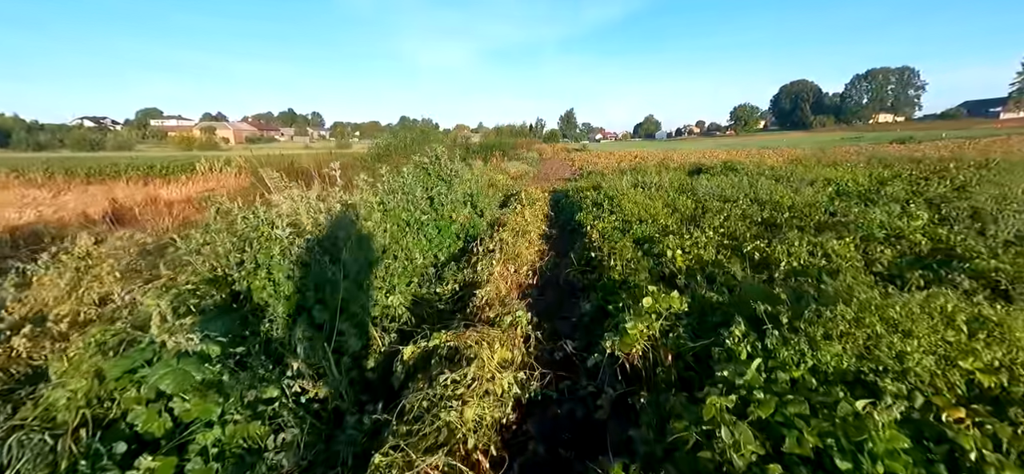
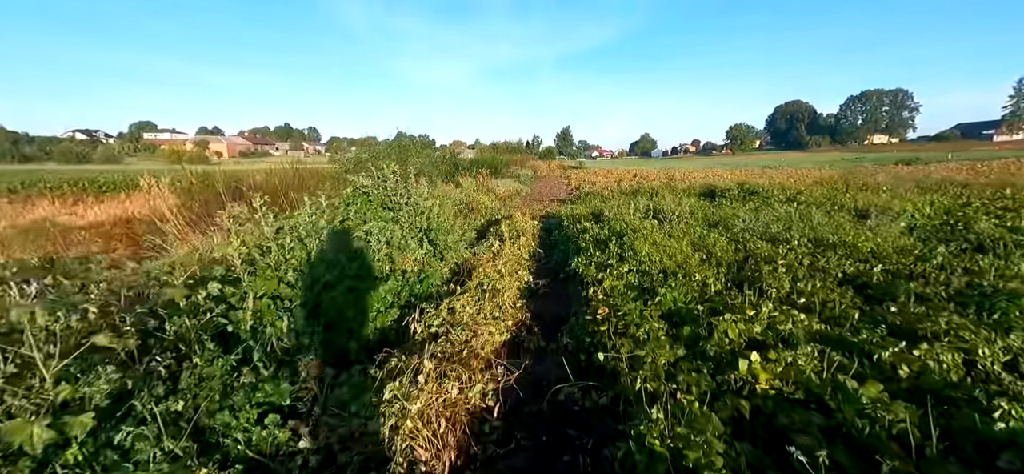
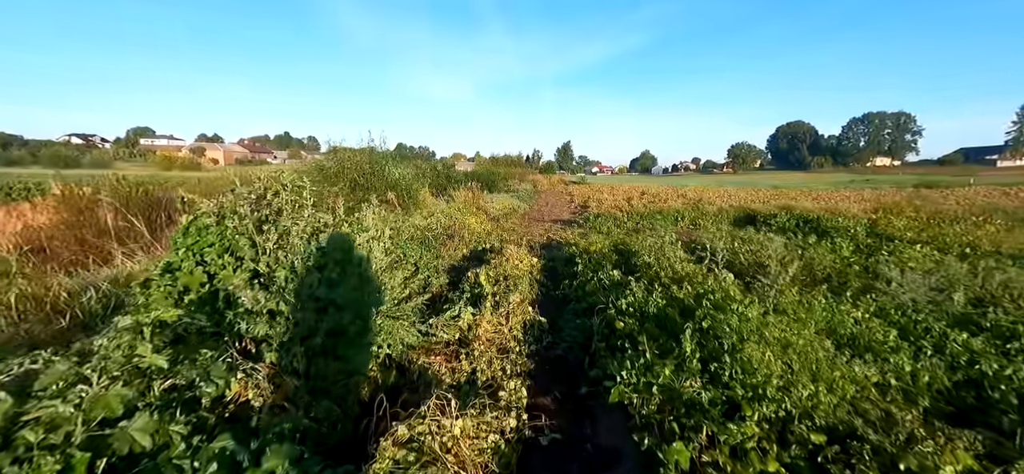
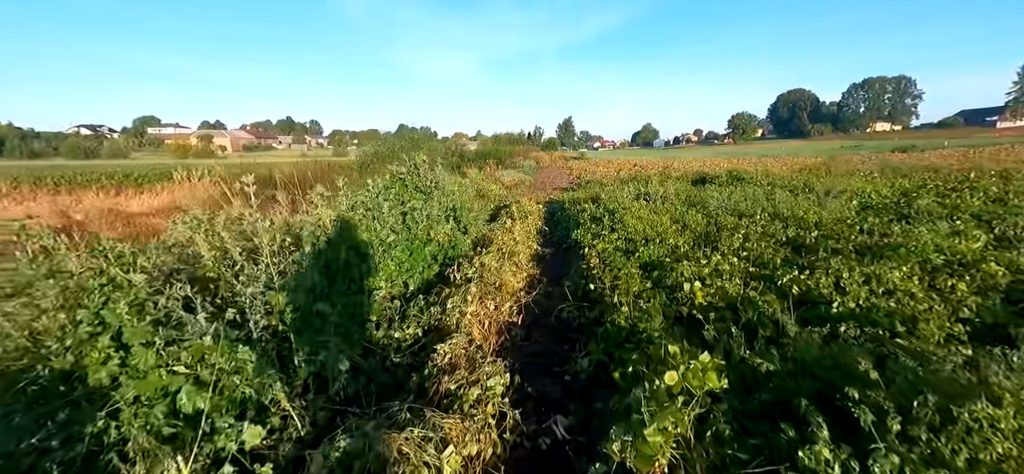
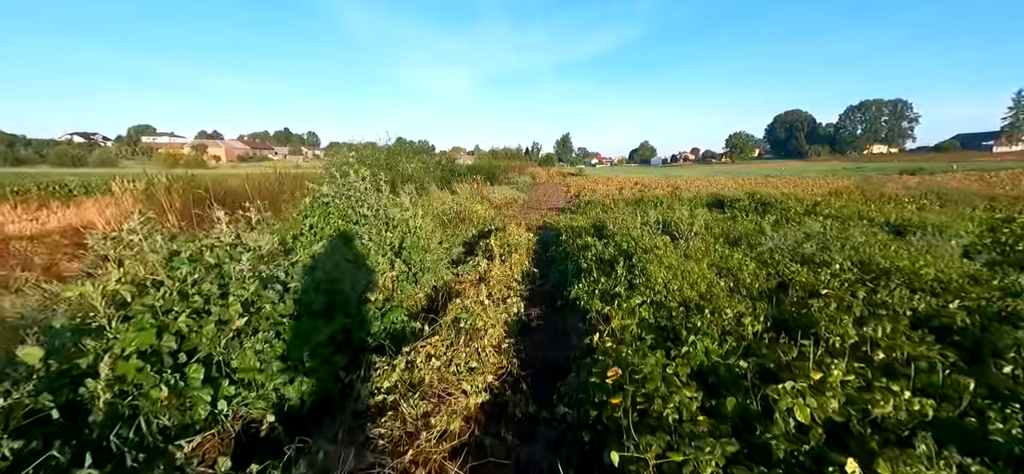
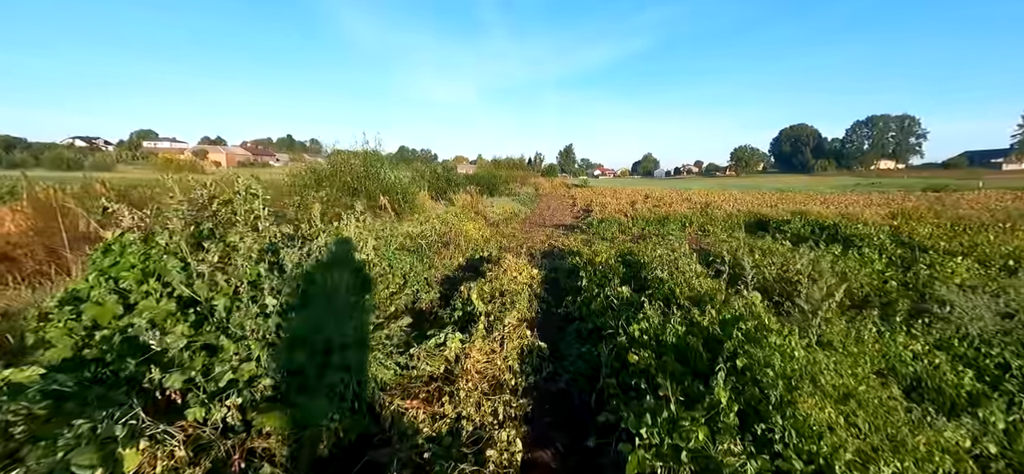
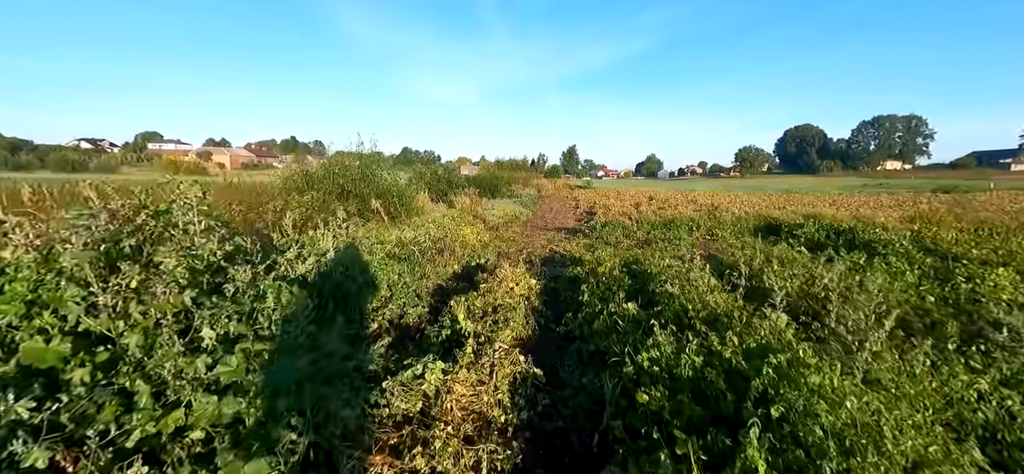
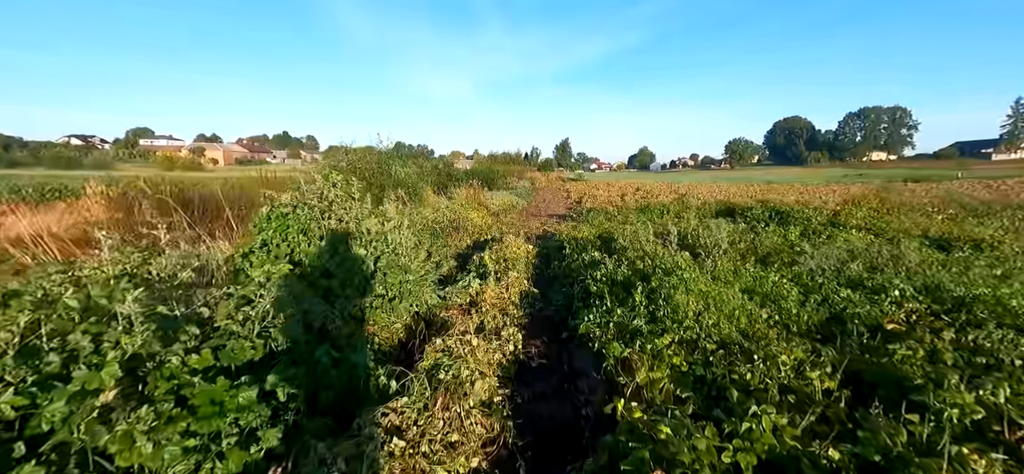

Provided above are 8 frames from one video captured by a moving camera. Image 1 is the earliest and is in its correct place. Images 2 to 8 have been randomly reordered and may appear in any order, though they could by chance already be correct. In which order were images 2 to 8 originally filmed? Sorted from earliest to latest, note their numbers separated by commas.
4, 2, 5, 8, 3, 6, 7
